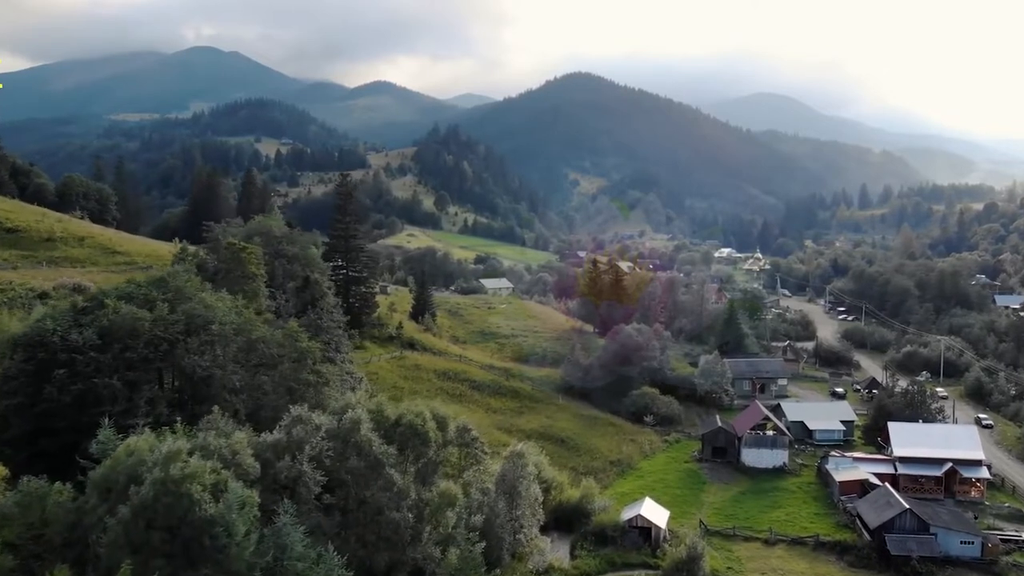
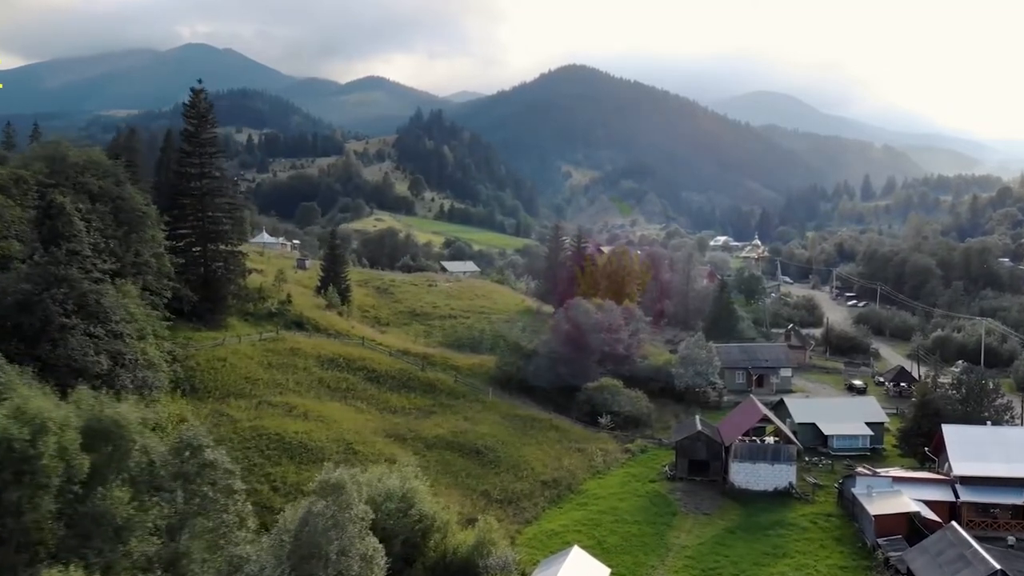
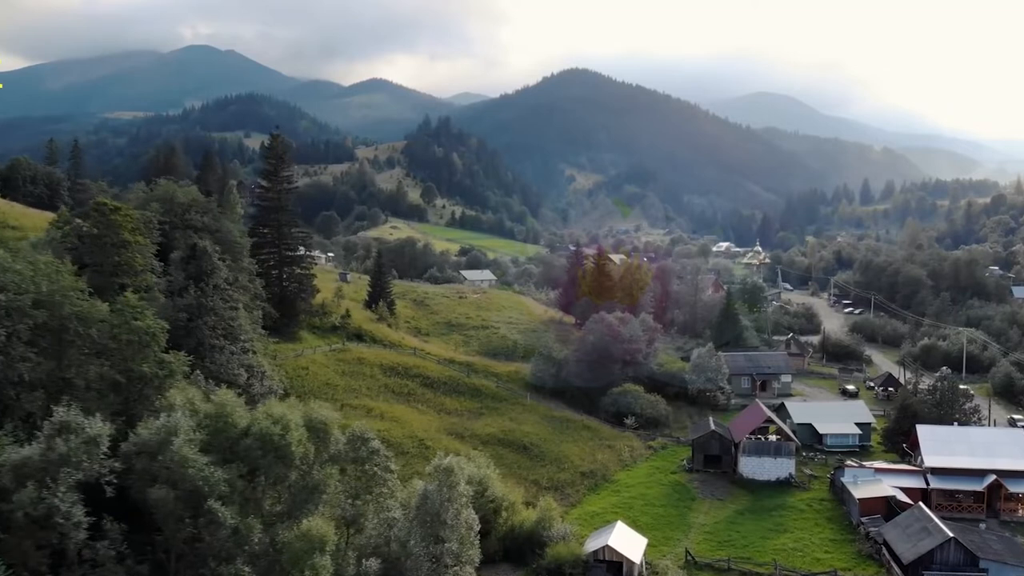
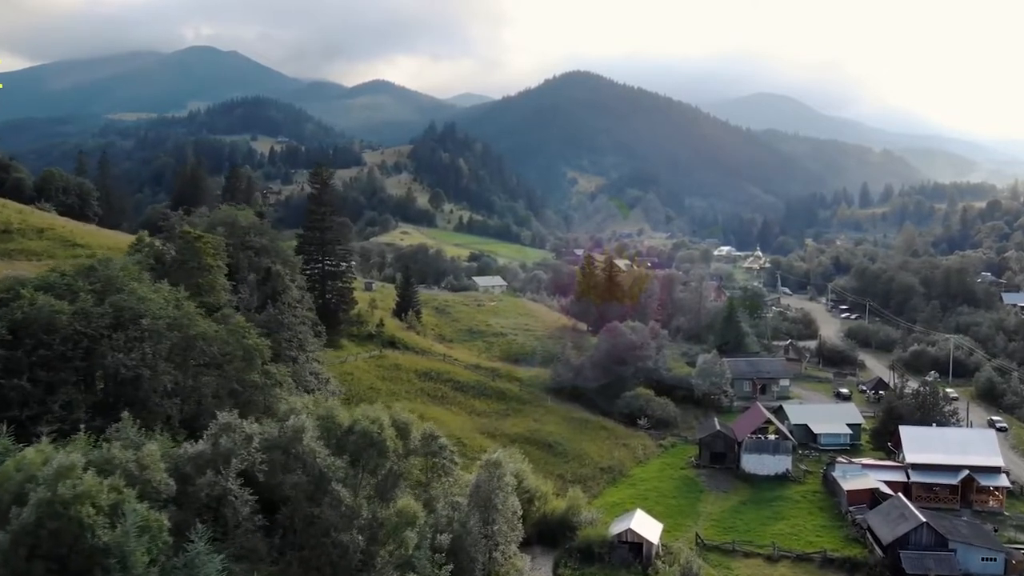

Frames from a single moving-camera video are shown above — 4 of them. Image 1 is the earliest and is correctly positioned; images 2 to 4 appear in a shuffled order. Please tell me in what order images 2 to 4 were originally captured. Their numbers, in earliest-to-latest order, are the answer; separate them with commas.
4, 3, 2
